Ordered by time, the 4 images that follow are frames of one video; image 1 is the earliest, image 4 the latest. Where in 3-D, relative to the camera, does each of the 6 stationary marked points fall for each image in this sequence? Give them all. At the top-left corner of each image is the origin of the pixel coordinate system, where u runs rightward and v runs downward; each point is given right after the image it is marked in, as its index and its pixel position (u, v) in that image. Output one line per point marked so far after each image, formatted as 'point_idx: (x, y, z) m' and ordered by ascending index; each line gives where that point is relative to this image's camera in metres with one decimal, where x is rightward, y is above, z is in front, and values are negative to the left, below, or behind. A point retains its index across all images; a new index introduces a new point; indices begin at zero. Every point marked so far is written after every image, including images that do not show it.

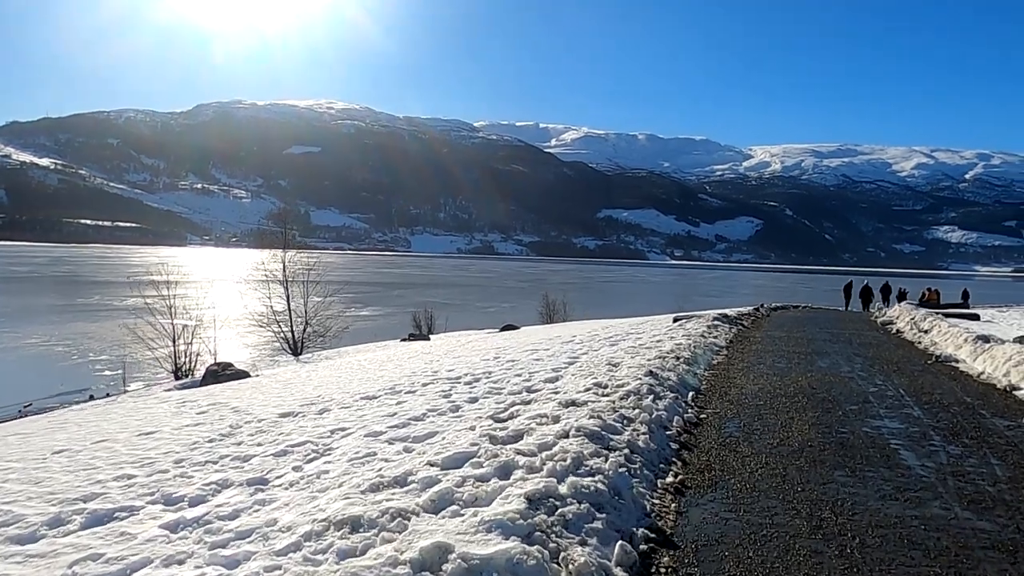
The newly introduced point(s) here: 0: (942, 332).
0: (+10.1, -1.0, +17.7) m
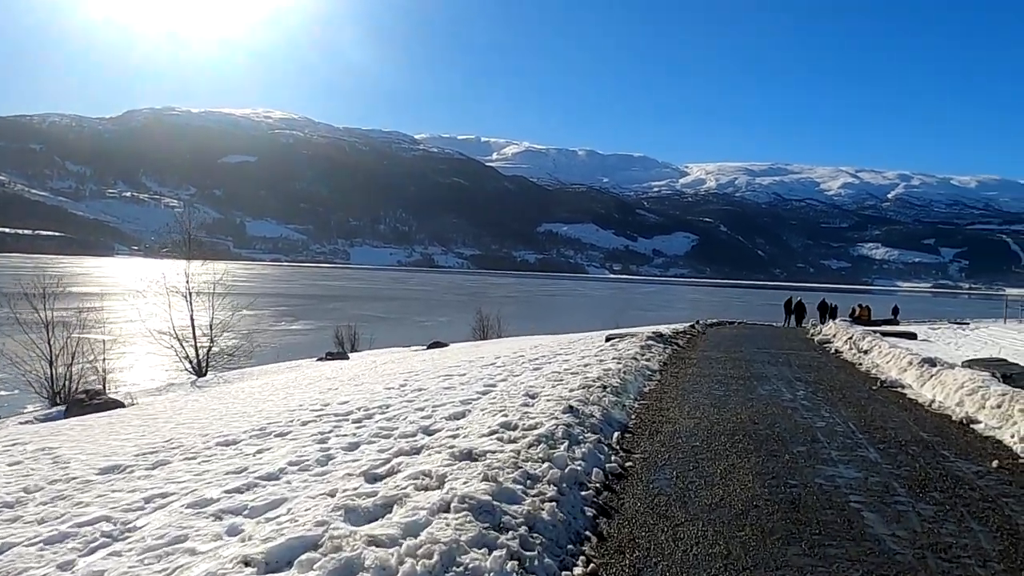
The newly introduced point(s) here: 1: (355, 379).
0: (+8.3, -1.5, +16.8) m
1: (-3.0, -1.8, +14.6) m
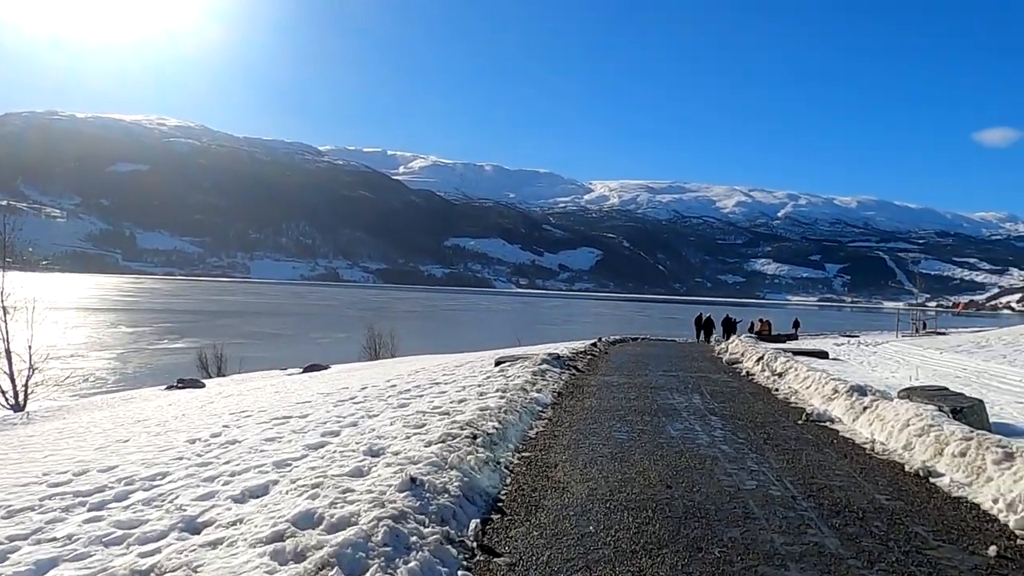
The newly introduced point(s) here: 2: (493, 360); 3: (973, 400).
0: (+5.7, -1.8, +15.0) m
1: (-5.2, -2.0, +11.3) m
2: (-0.5, -1.8, +19.2) m
3: (+6.1, -1.5, +10.1) m
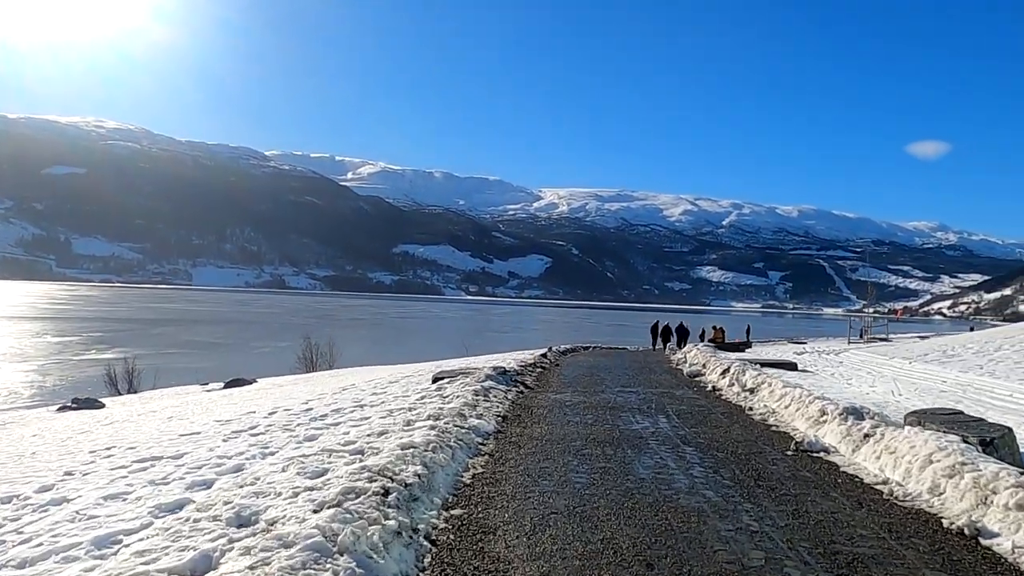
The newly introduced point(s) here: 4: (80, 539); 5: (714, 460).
0: (+4.7, -1.9, +13.2) m
1: (-6.0, -2.1, +8.9) m
2: (-1.8, -2.0, +17.0) m
3: (+5.4, -1.6, +8.4) m
4: (-3.3, -1.8, +5.6) m
5: (+2.4, -2.1, +9.1) m
